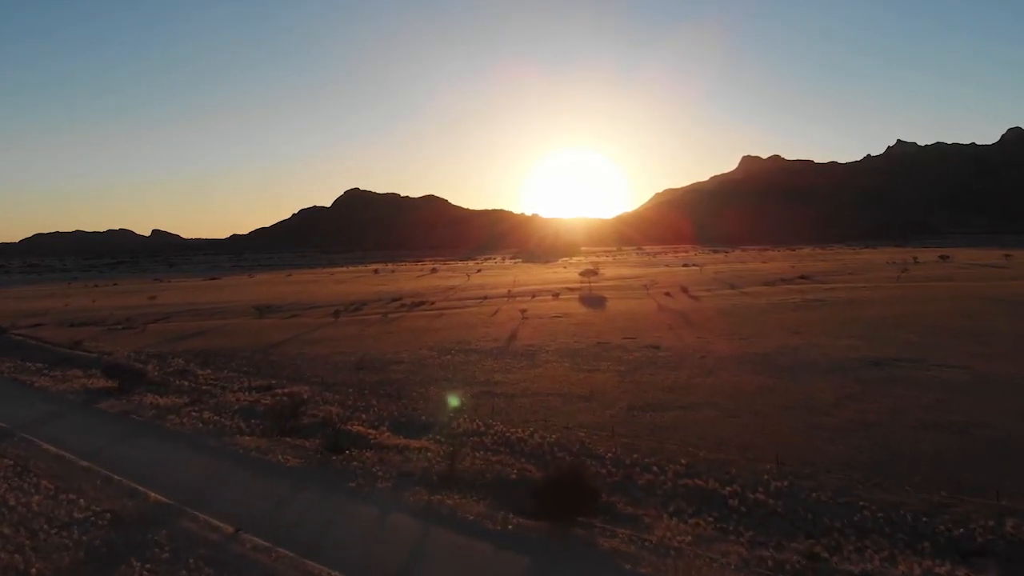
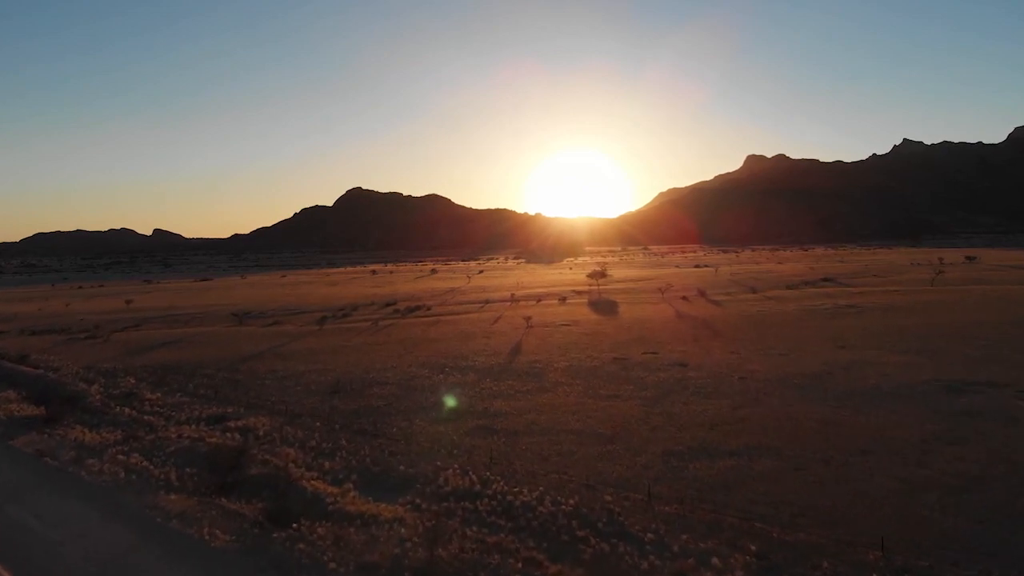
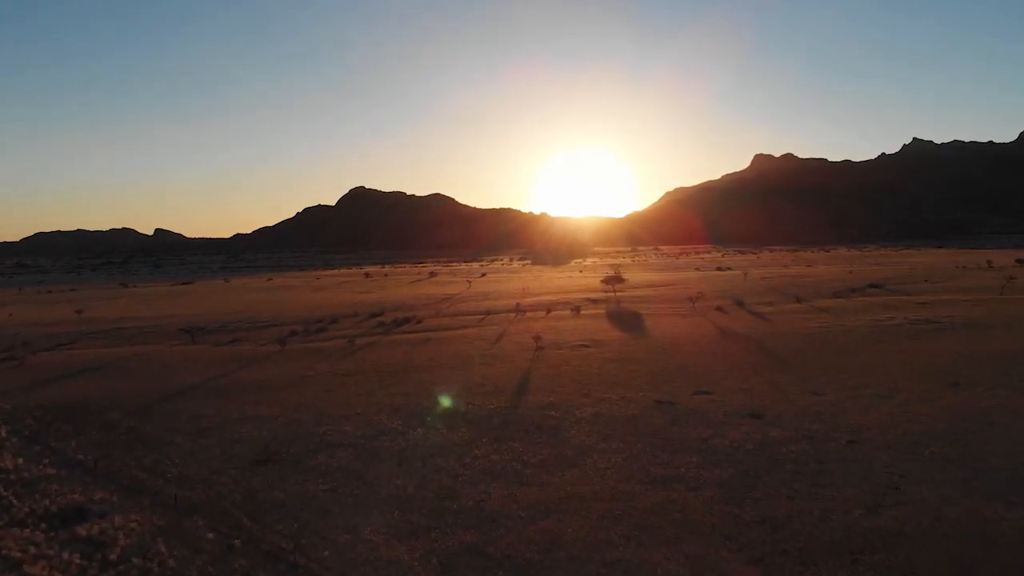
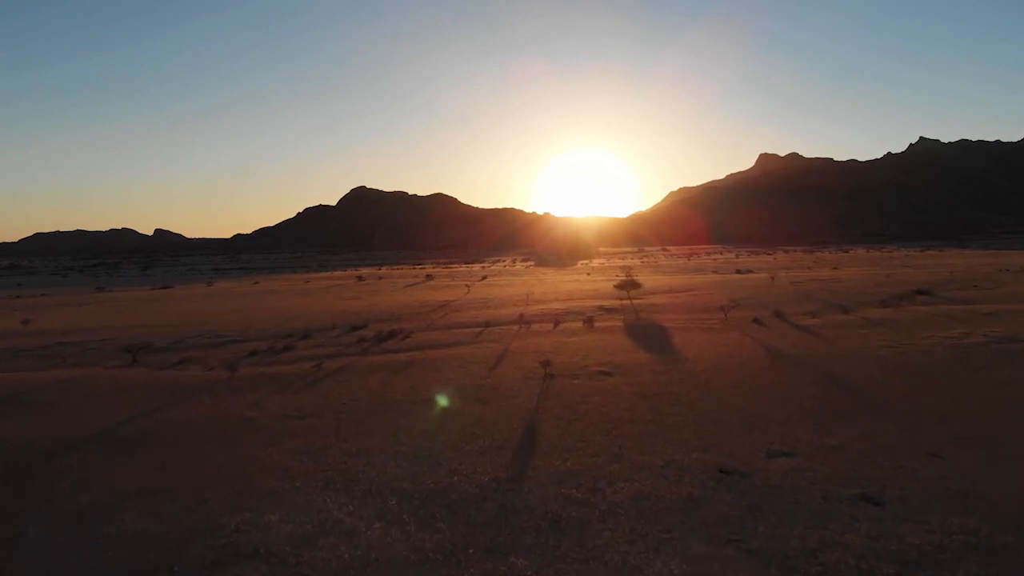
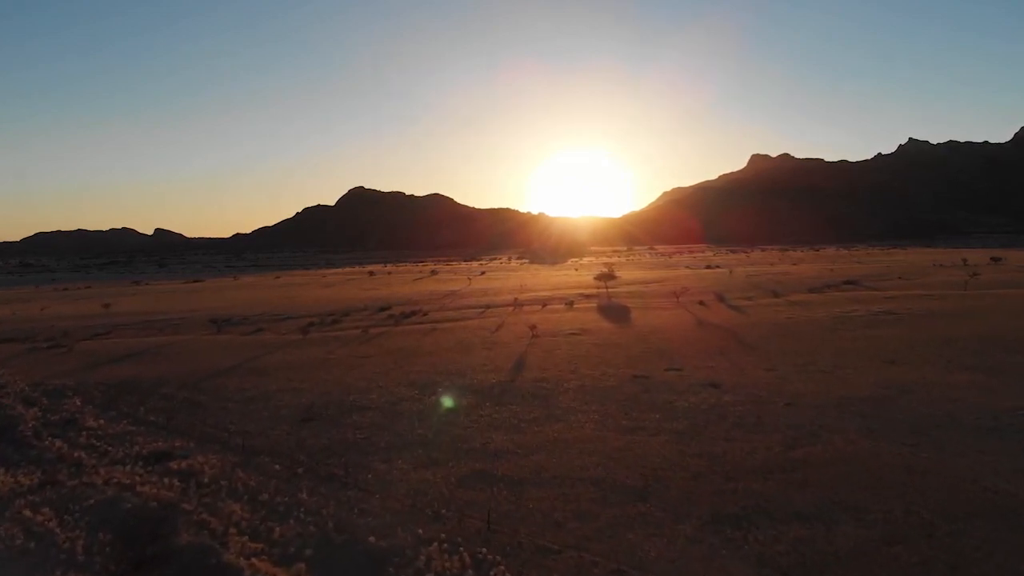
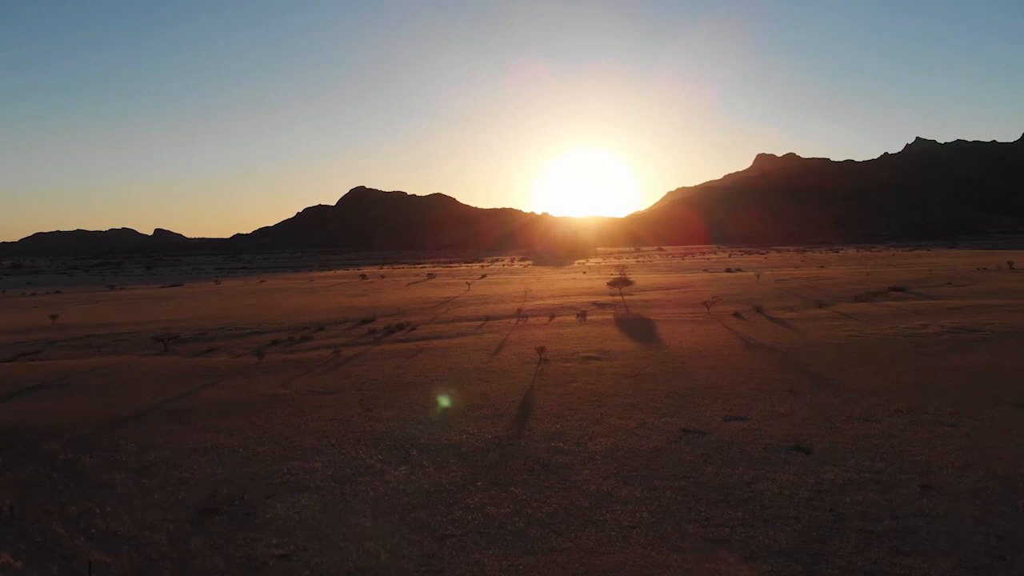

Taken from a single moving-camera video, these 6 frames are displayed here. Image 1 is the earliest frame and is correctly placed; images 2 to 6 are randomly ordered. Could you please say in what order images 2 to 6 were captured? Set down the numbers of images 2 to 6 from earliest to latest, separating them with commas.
2, 5, 3, 6, 4
